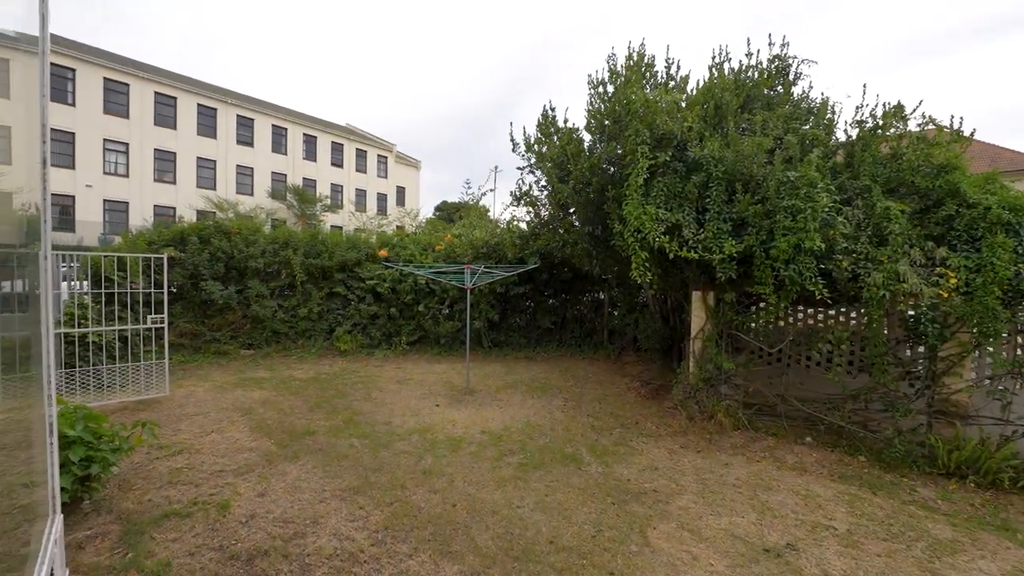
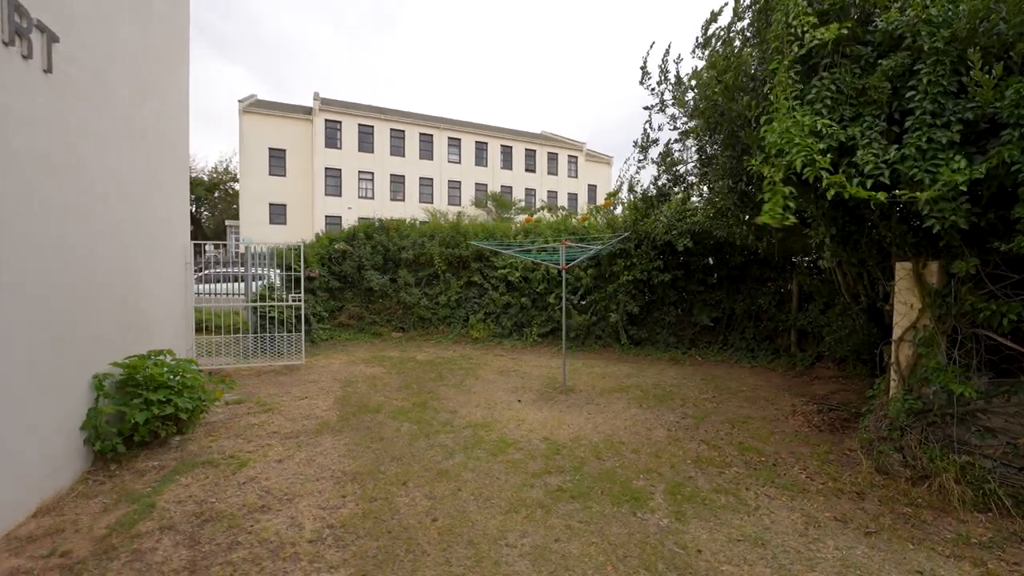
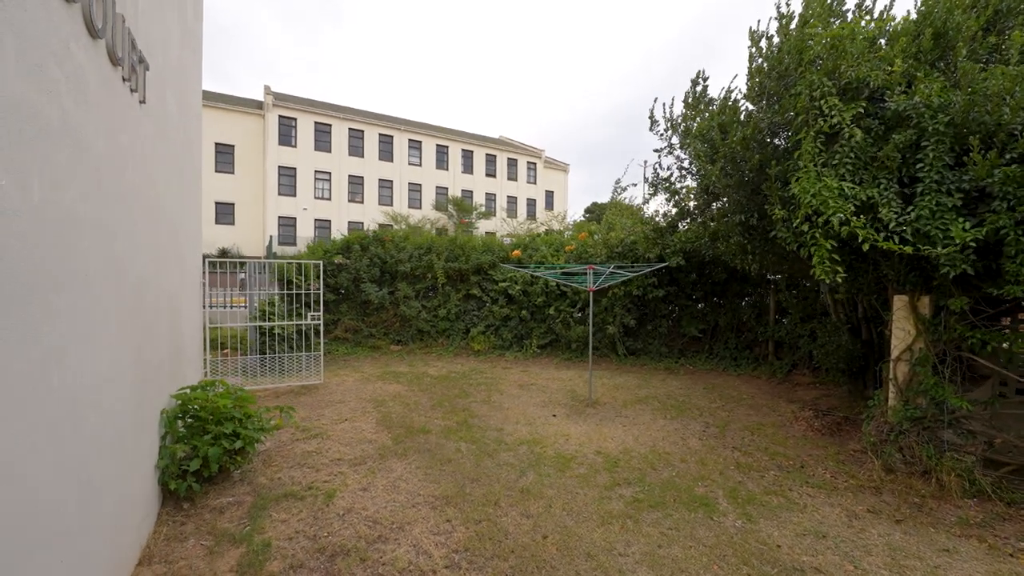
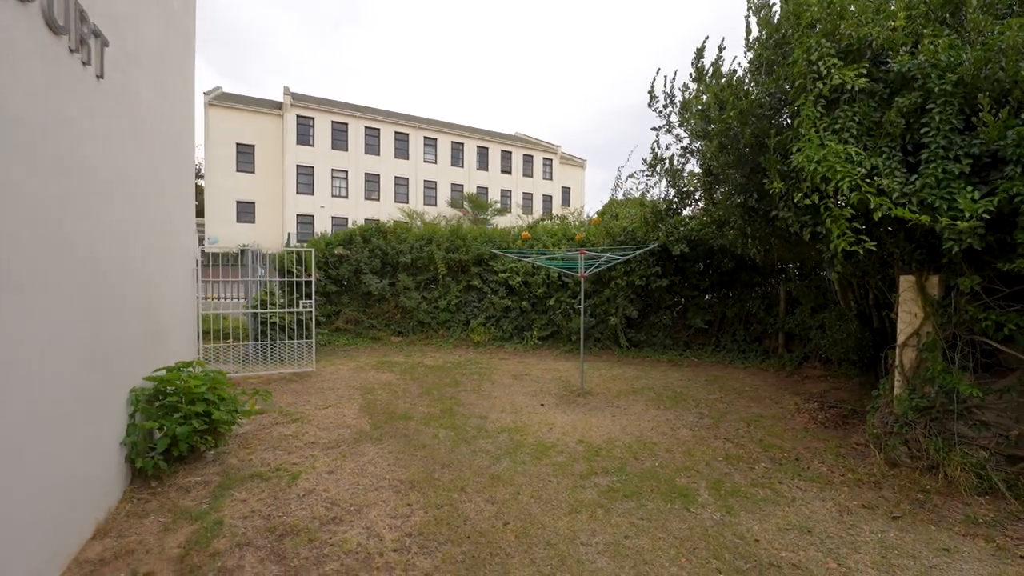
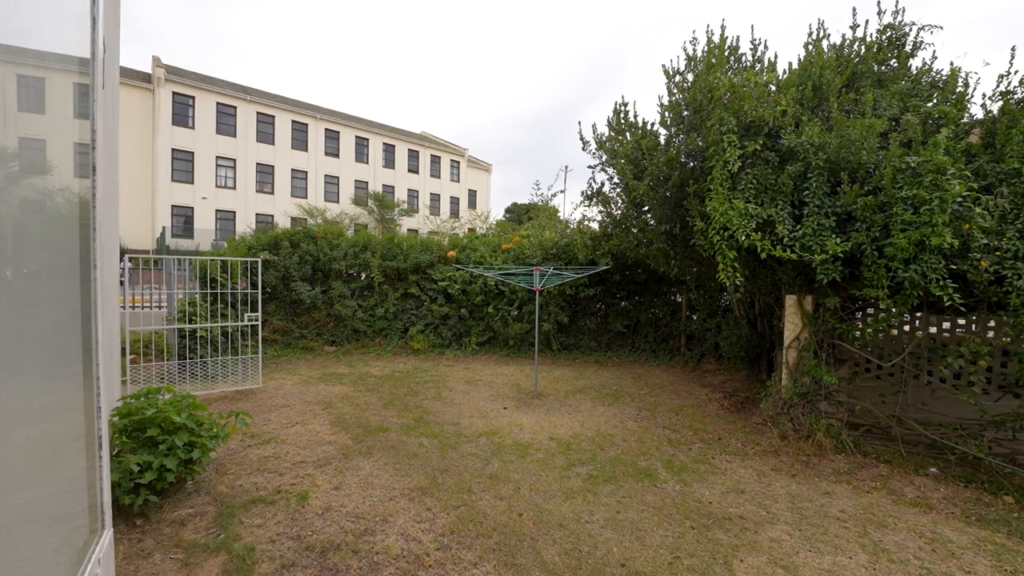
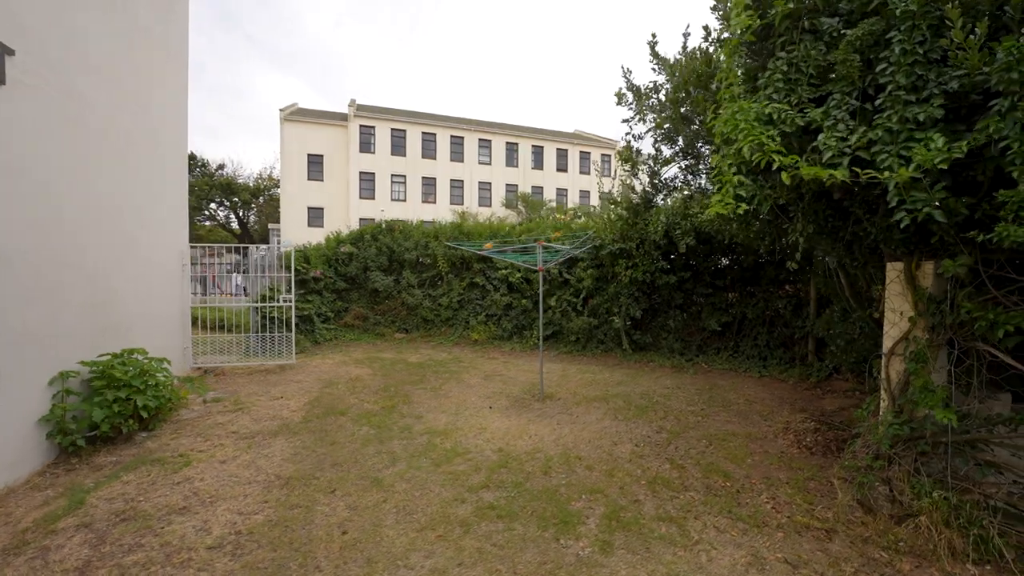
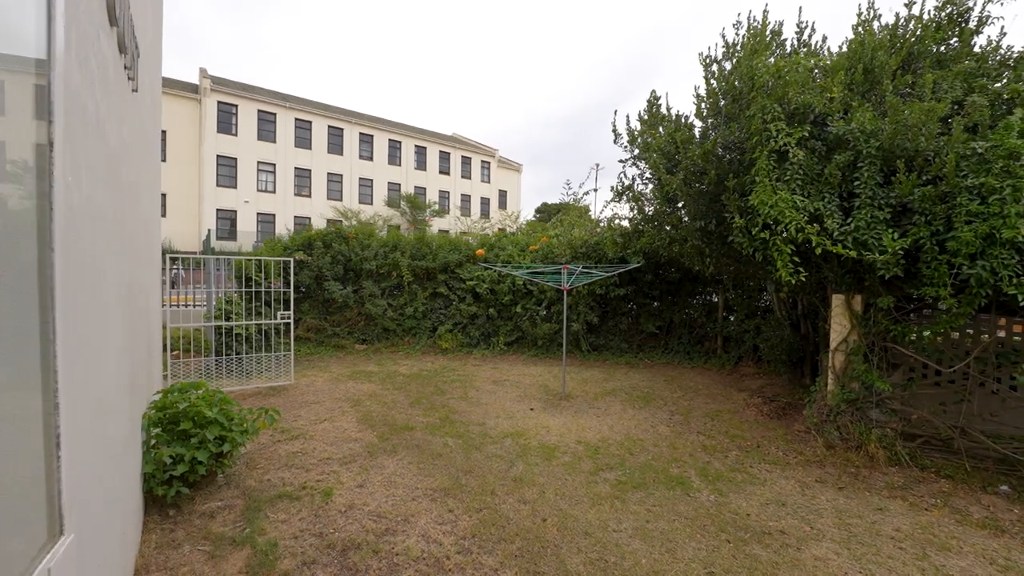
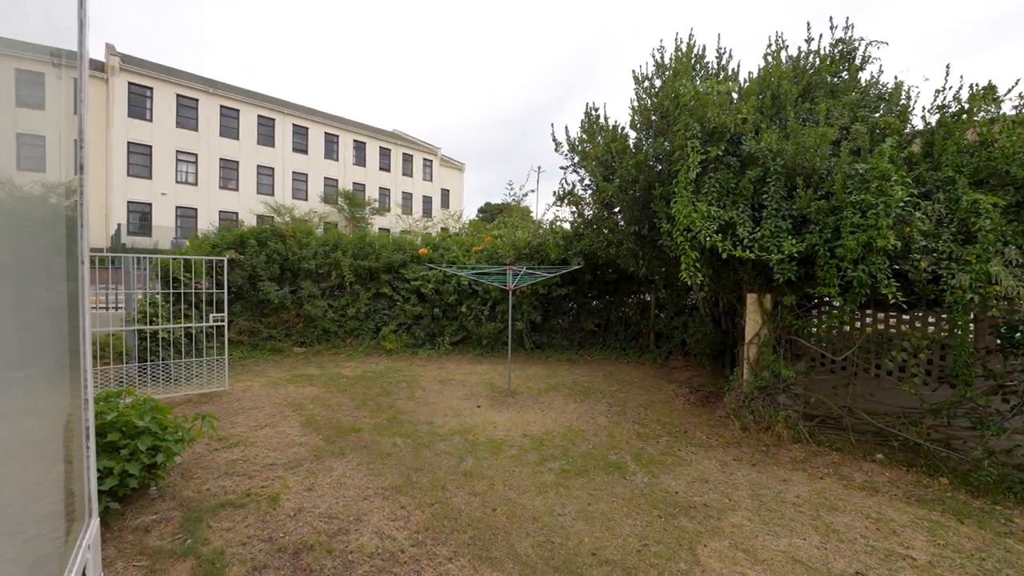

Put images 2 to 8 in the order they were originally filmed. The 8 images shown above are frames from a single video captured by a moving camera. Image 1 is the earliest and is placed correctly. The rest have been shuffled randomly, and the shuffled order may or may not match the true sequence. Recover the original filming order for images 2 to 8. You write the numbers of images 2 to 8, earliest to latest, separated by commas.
8, 5, 7, 3, 4, 2, 6
